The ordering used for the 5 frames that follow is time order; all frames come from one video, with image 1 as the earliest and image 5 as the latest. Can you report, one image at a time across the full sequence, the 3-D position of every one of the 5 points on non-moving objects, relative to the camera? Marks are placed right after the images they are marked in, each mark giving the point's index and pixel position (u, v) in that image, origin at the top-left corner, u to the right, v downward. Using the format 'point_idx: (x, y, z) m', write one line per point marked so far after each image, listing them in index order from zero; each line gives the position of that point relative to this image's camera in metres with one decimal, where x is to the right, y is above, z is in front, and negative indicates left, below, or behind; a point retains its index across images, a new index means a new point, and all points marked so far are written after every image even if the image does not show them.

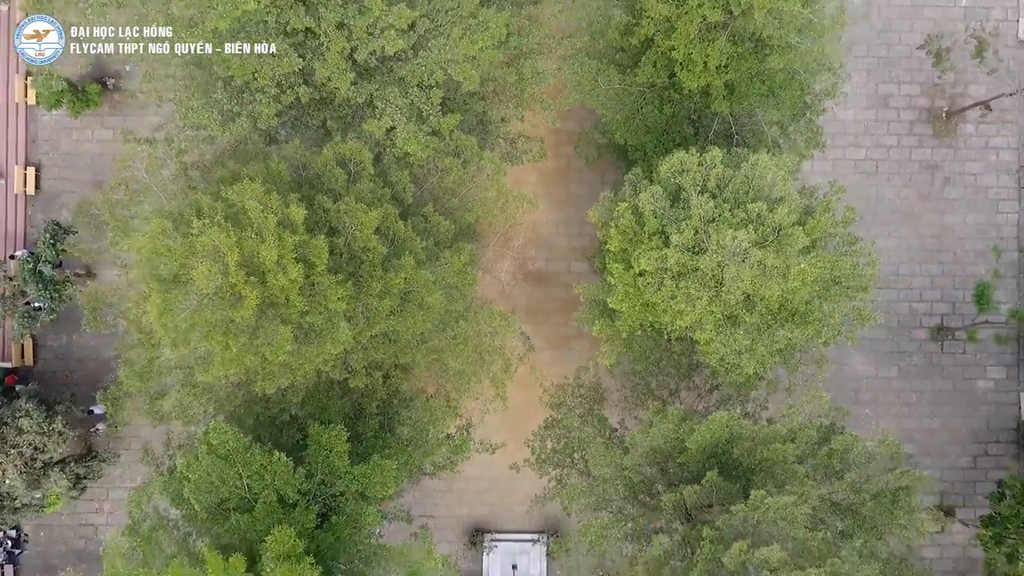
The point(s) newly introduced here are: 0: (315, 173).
0: (-3.6, +2.1, +12.2) m
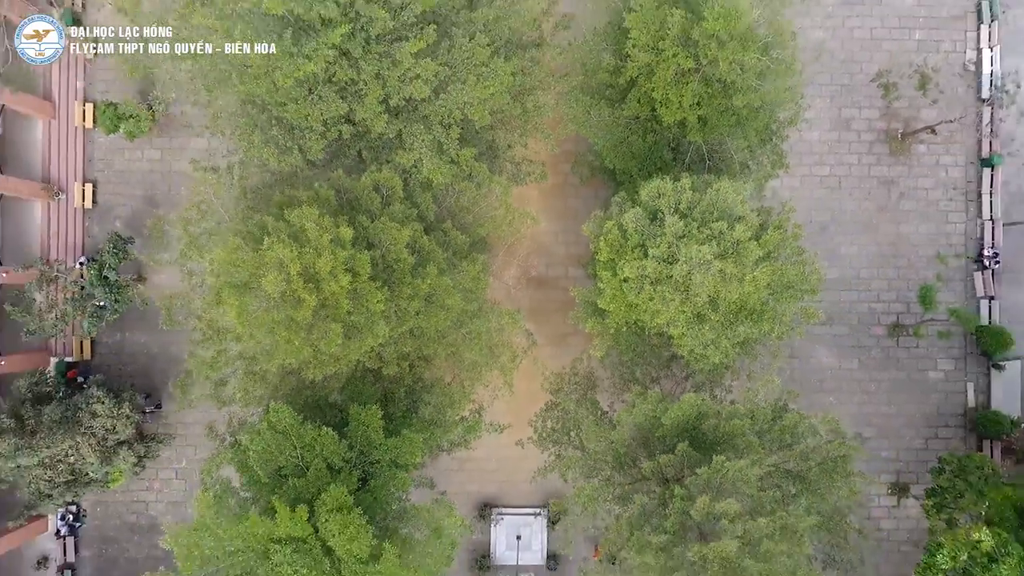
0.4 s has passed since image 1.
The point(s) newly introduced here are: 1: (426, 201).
0: (-3.5, +2.0, +14.7) m
1: (-2.0, +2.0, +15.3) m
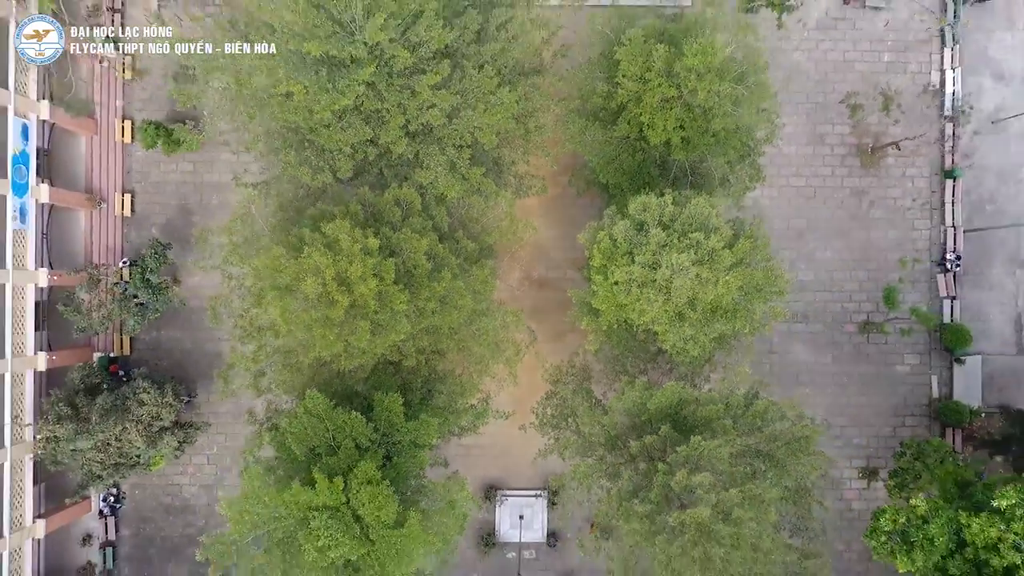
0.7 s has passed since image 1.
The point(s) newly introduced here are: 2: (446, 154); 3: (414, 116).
0: (-3.4, +2.0, +16.8) m
1: (-1.9, +2.0, +17.3) m
2: (-1.7, +3.5, +17.1) m
3: (-2.5, +4.3, +16.5) m
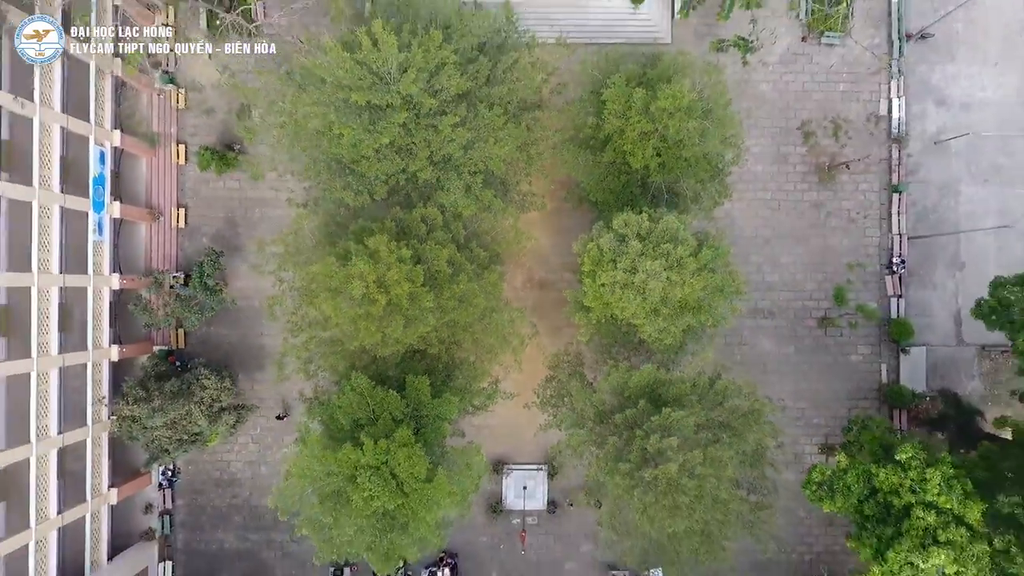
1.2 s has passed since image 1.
0: (-3.2, +1.9, +20.4) m
1: (-1.7, +1.9, +21.0) m
2: (-1.6, +3.4, +20.8) m
3: (-2.3, +4.3, +20.1) m
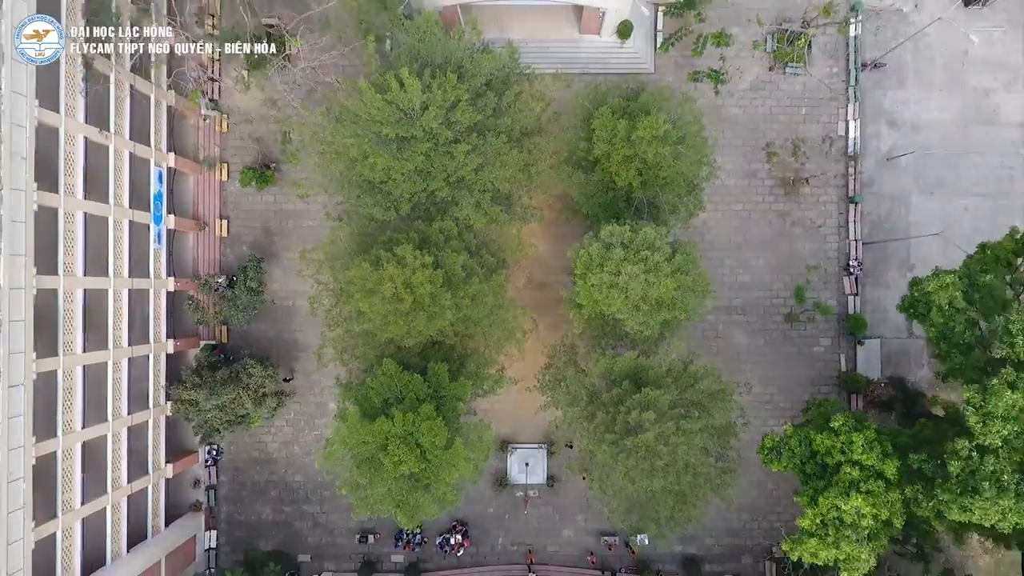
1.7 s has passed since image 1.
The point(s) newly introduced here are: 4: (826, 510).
0: (-3.1, +1.9, +24.2) m
1: (-1.6, +1.9, +24.8) m
2: (-1.4, +3.4, +24.6) m
3: (-2.2, +4.3, +23.9) m
4: (+9.2, -6.5, +19.3) m
